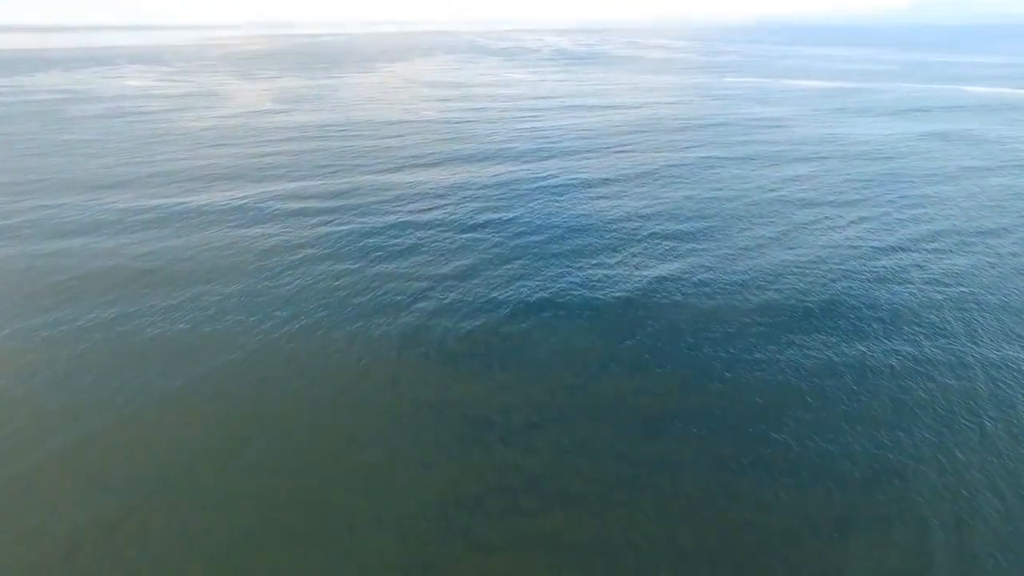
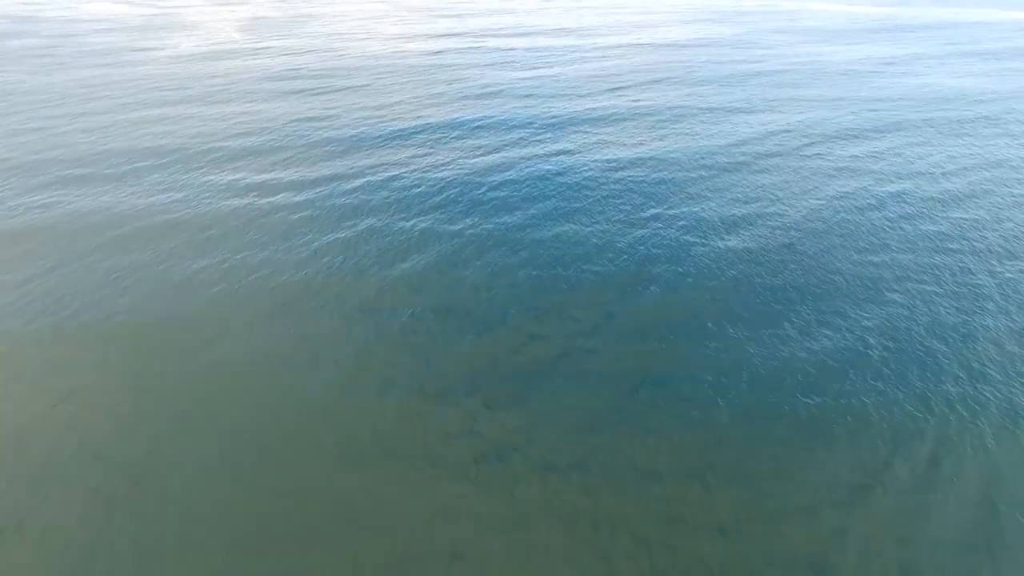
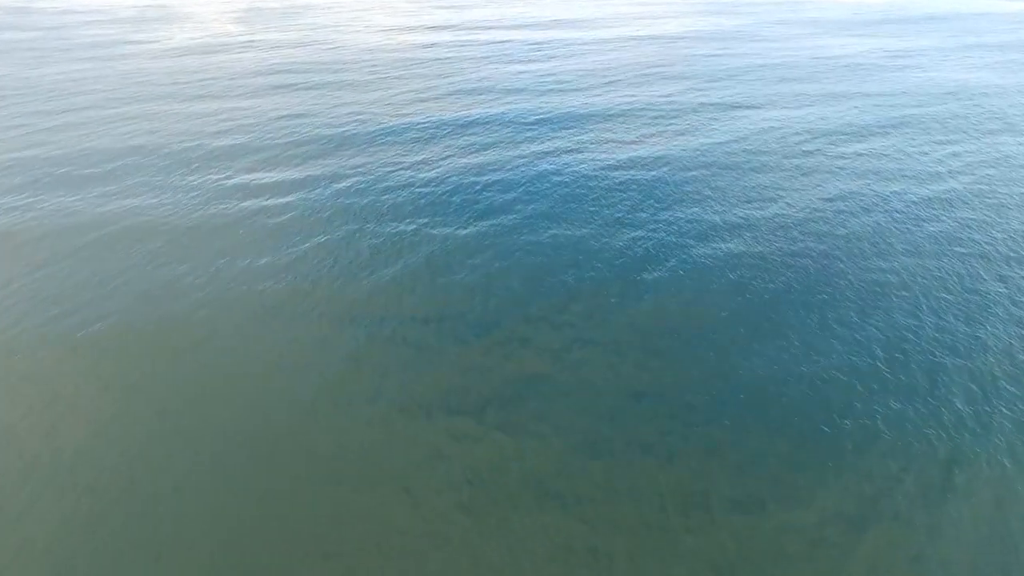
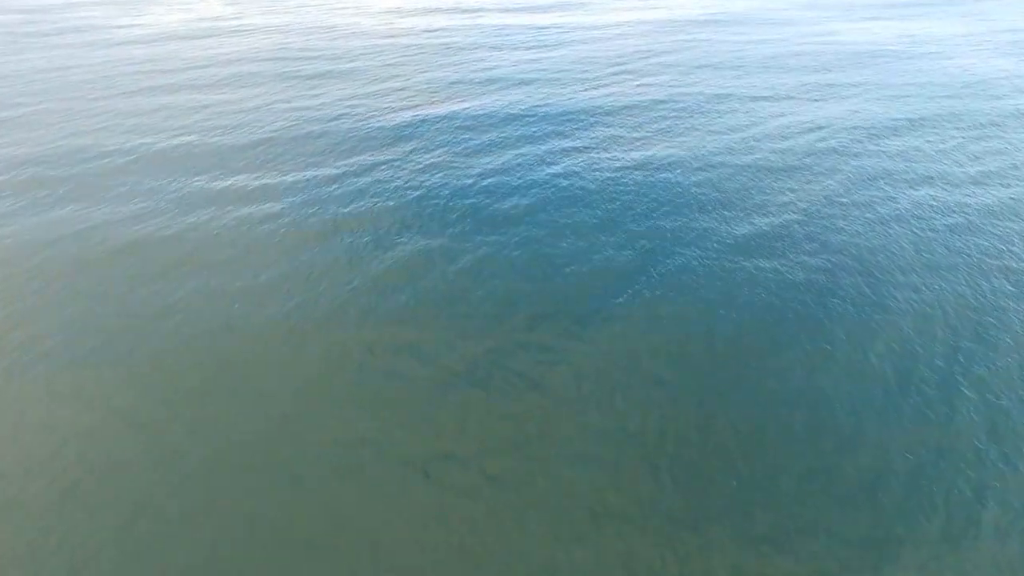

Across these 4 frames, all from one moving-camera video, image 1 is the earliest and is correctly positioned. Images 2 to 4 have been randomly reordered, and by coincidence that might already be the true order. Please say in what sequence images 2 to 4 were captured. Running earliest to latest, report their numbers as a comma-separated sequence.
2, 3, 4
